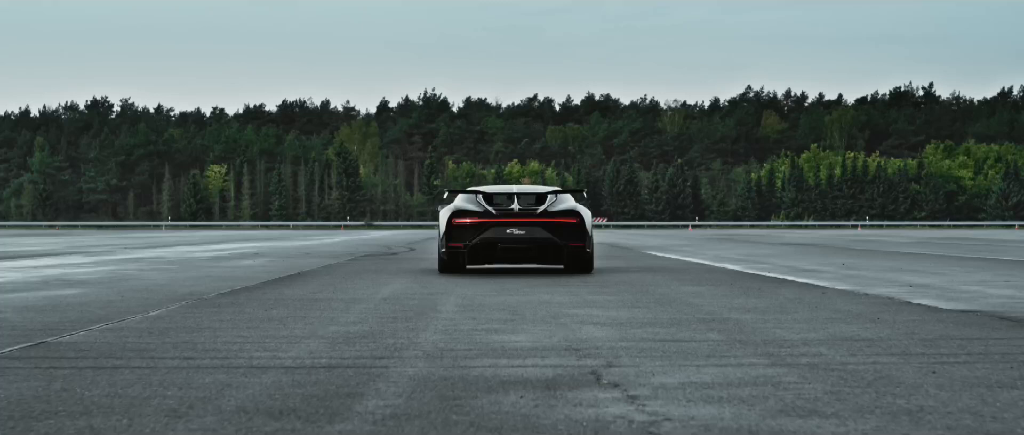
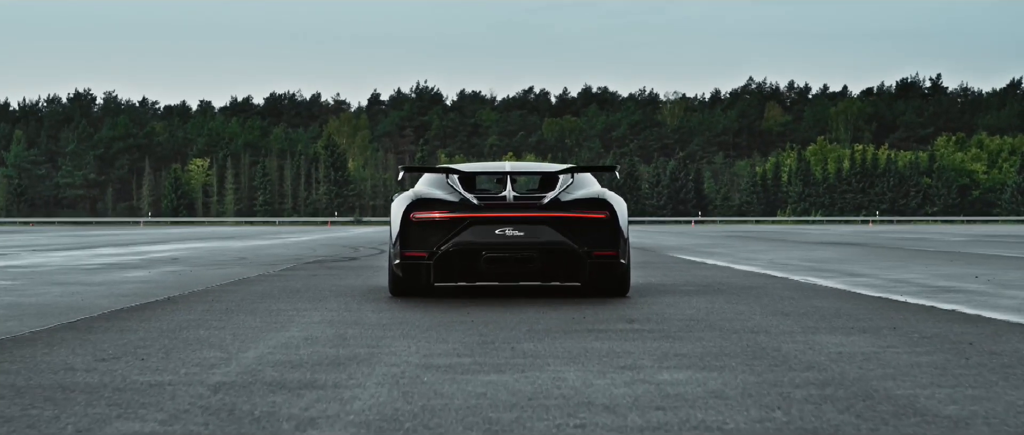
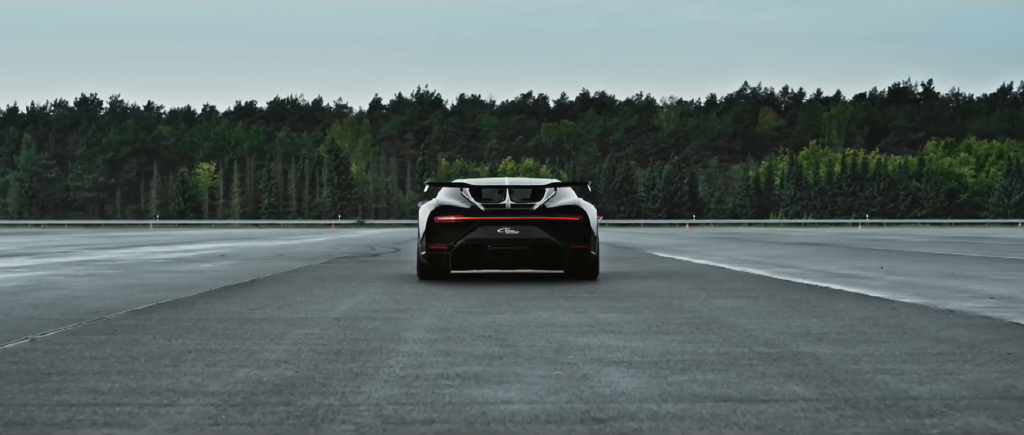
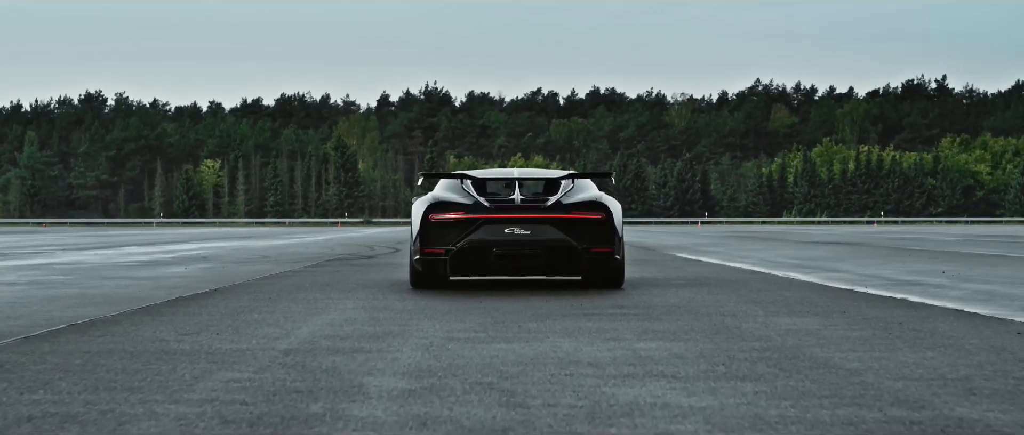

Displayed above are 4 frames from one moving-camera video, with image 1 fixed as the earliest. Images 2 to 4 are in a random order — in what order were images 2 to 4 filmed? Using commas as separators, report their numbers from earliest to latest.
3, 4, 2
